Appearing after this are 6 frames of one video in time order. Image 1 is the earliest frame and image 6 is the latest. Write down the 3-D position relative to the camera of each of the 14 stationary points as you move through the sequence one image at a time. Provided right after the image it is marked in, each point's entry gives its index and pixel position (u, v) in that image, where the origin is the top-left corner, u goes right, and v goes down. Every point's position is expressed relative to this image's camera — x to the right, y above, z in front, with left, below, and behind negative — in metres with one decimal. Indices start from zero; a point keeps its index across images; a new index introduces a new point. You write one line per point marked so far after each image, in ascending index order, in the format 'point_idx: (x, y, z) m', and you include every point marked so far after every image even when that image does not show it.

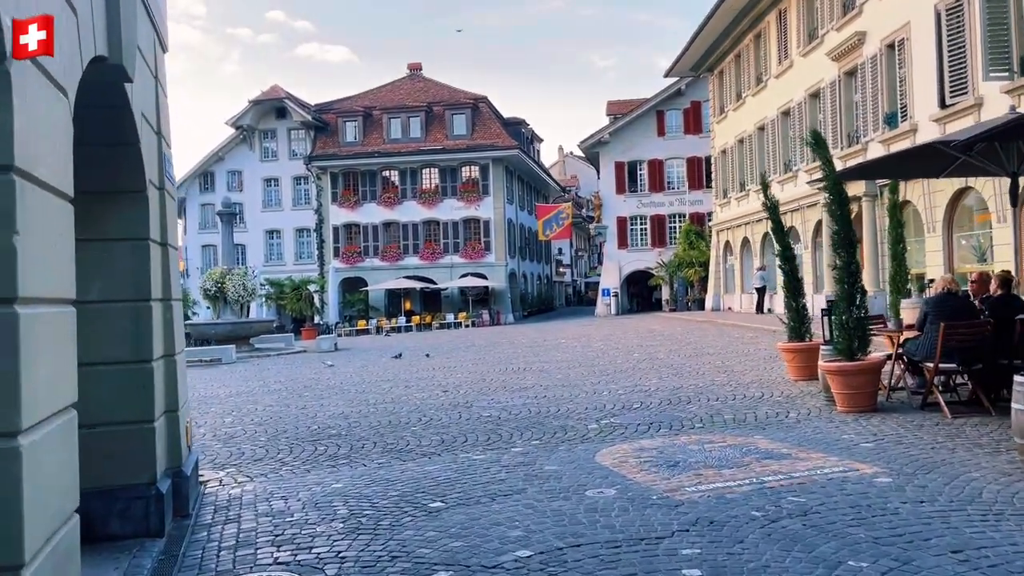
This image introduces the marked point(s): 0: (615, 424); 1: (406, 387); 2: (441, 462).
0: (+1.0, -1.3, +9.0) m
1: (-1.8, -1.6, +15.5) m
2: (-0.6, -1.4, +7.5) m
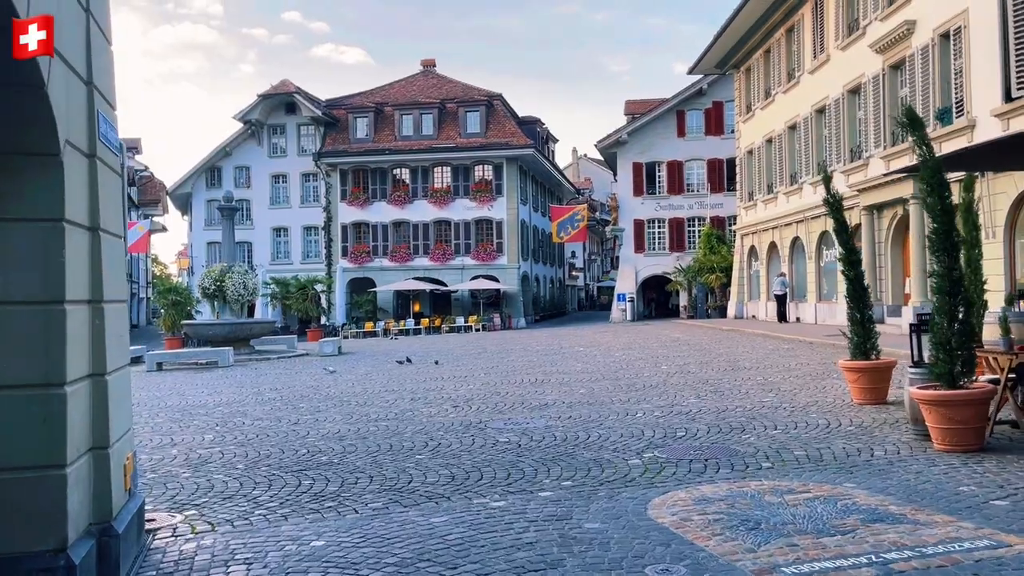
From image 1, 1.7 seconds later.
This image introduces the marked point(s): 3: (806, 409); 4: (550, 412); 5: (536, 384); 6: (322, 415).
0: (+1.2, -1.4, +7.4) m
1: (-1.5, -1.7, +14.0) m
2: (-0.4, -1.4, +6.0) m
3: (+3.2, -1.3, +10.1) m
4: (+0.5, -1.5, +11.4) m
5: (+0.4, -1.6, +15.3) m
6: (-2.6, -1.7, +12.8) m
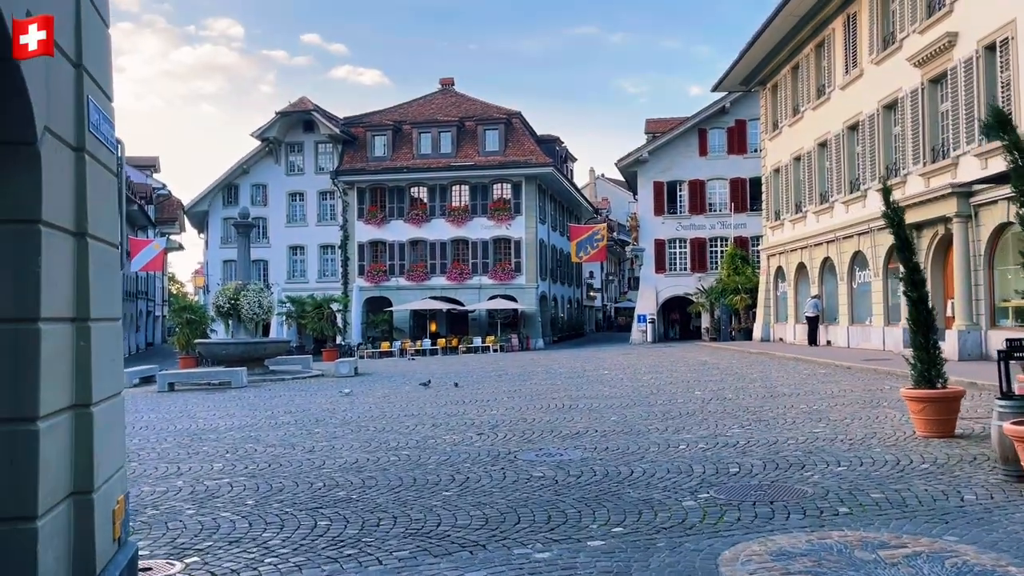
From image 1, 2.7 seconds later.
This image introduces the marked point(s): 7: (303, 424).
0: (+1.5, -1.5, +6.6) m
1: (-1.1, -2.0, +13.2) m
2: (-0.1, -1.5, +5.2) m
3: (+3.5, -1.5, +9.3) m
4: (+0.8, -1.7, +10.6) m
5: (+0.8, -1.9, +14.5) m
6: (-2.2, -2.0, +12.0) m
7: (-3.3, -2.1, +14.8) m
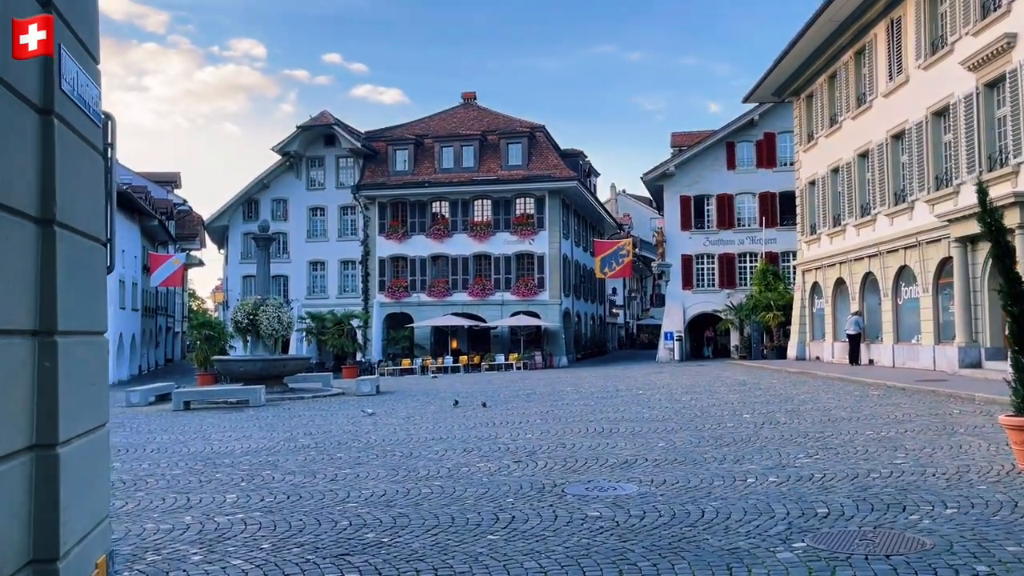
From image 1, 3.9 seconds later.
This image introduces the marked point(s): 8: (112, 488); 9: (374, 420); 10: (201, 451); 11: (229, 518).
0: (+1.9, -1.6, +5.6) m
1: (-0.6, -2.1, +12.2) m
2: (+0.2, -1.6, +4.1) m
3: (+3.9, -1.6, +8.1) m
4: (+1.3, -1.9, +9.5) m
5: (+1.3, -2.1, +13.5) m
6: (-1.7, -2.1, +11.0) m
7: (-2.8, -2.3, +13.8) m
8: (-4.5, -2.2, +10.5) m
9: (-2.6, -2.5, +17.8) m
10: (-4.7, -2.5, +14.2) m
11: (-2.4, -1.9, +8.0) m
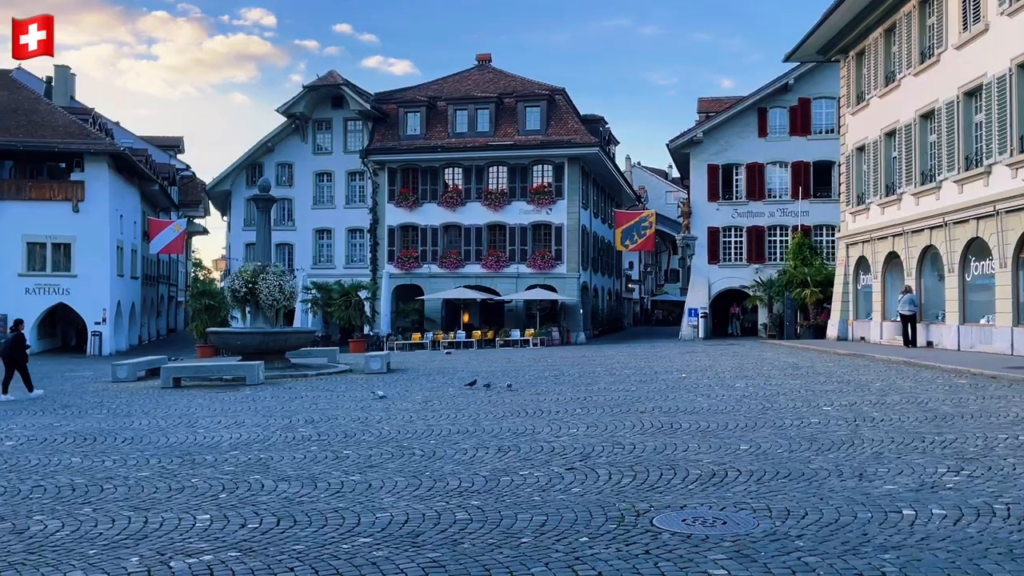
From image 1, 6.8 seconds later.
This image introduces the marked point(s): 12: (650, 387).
0: (+2.3, -1.4, +3.2) m
1: (-0.1, -1.7, +9.9) m
2: (+0.7, -1.4, +1.8) m
3: (+4.4, -1.4, +5.8) m
4: (+1.7, -1.6, +7.2) m
5: (+1.8, -1.7, +11.1) m
6: (-1.3, -1.7, +8.7) m
7: (-2.3, -1.9, +11.5) m
8: (-4.0, -1.9, +8.3) m
9: (-2.1, -1.9, +15.5) m
10: (-4.2, -2.0, +11.9) m
11: (-1.9, -1.6, +5.7) m
12: (+2.5, -1.8, +17.1) m
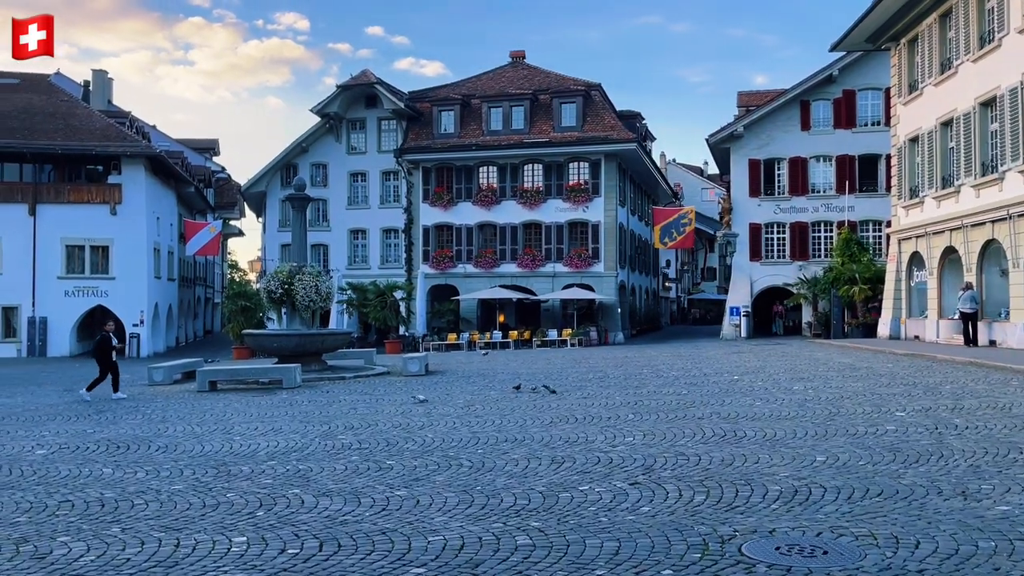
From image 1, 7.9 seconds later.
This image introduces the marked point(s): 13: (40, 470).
0: (+2.6, -1.4, +2.4) m
1: (+0.4, -1.7, +9.2) m
2: (+0.9, -1.4, +1.1) m
3: (+4.8, -1.4, +4.9) m
4: (+2.2, -1.6, +6.4) m
5: (+2.4, -1.7, +10.3) m
6: (-0.7, -1.7, +8.0) m
7: (-1.7, -1.9, +10.9) m
8: (-3.5, -1.9, +7.7) m
9: (-1.3, -1.9, +14.9) m
10: (-3.6, -2.0, +11.3) m
11: (-1.5, -1.7, +5.0) m
12: (+3.3, -1.8, +16.3) m
13: (-5.2, -2.0, +10.4) m
